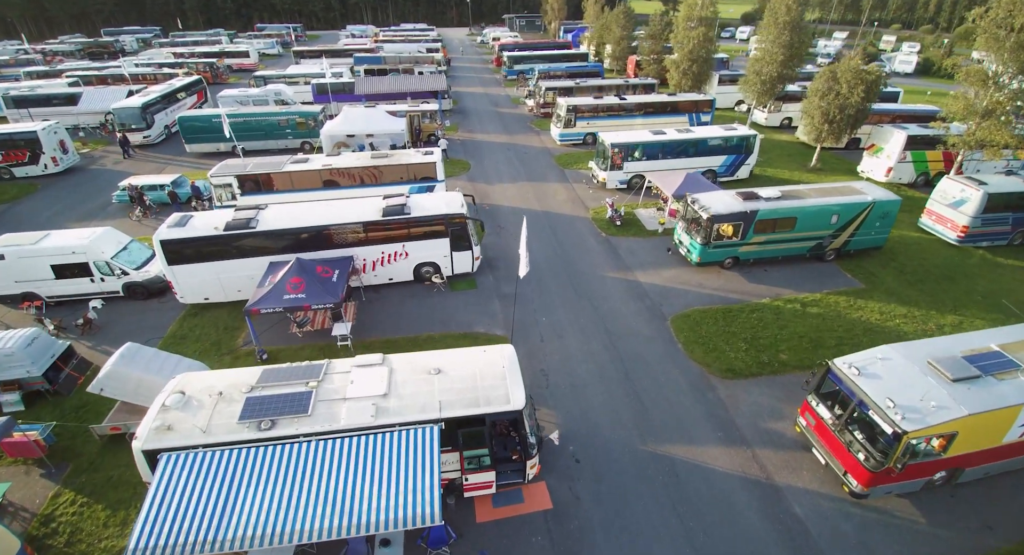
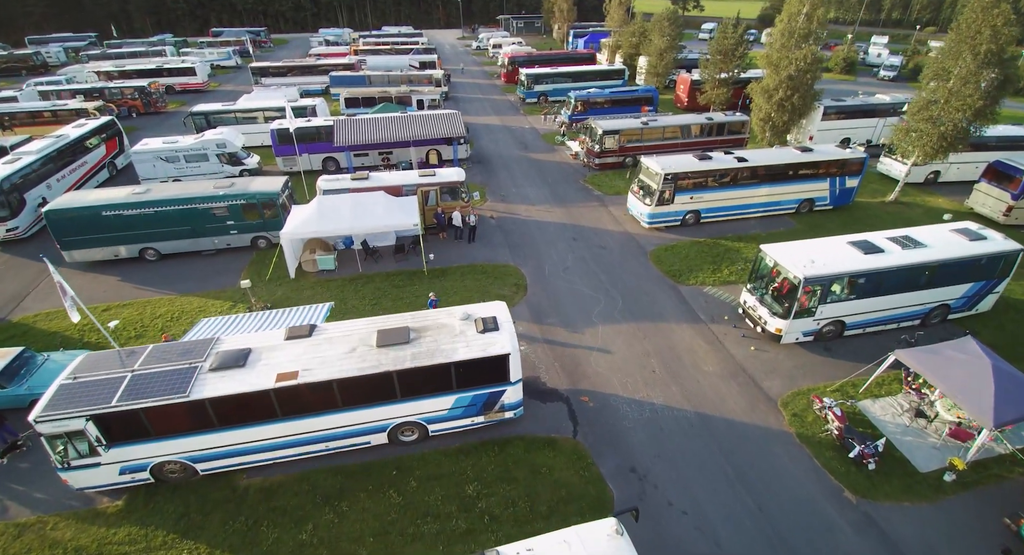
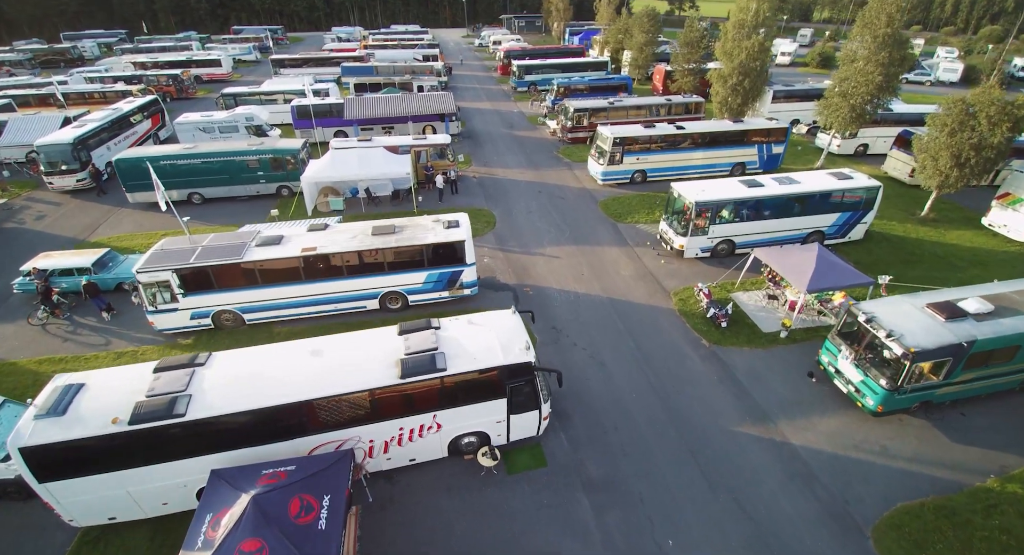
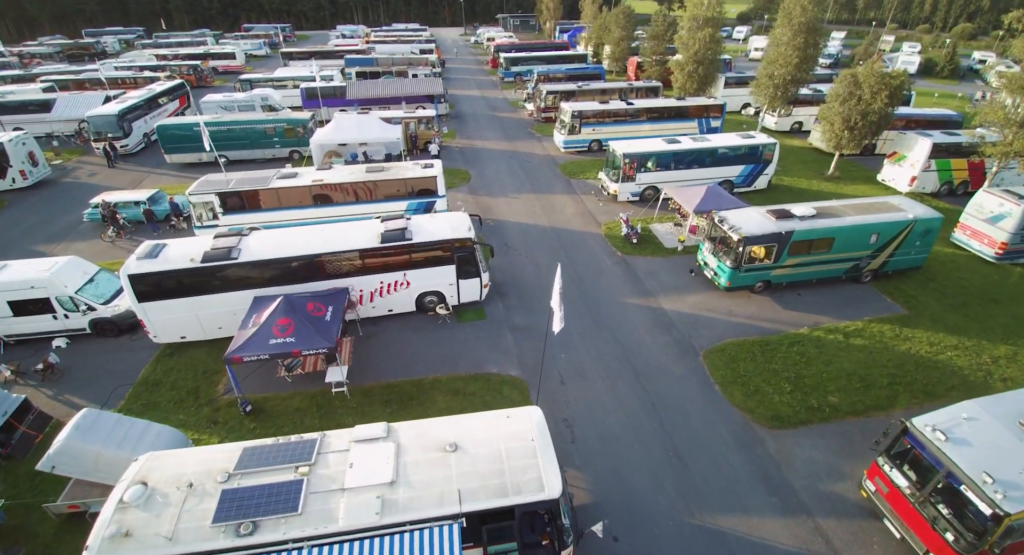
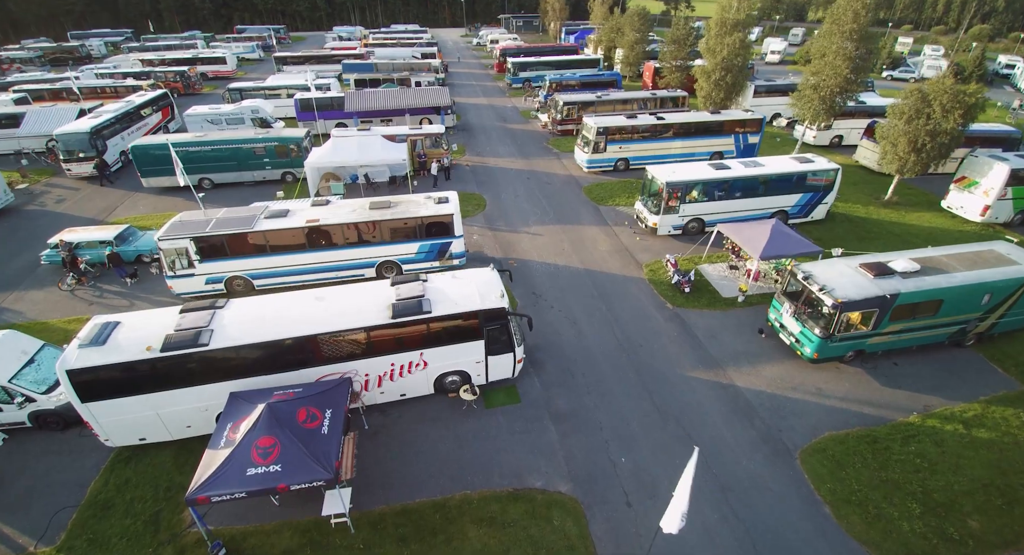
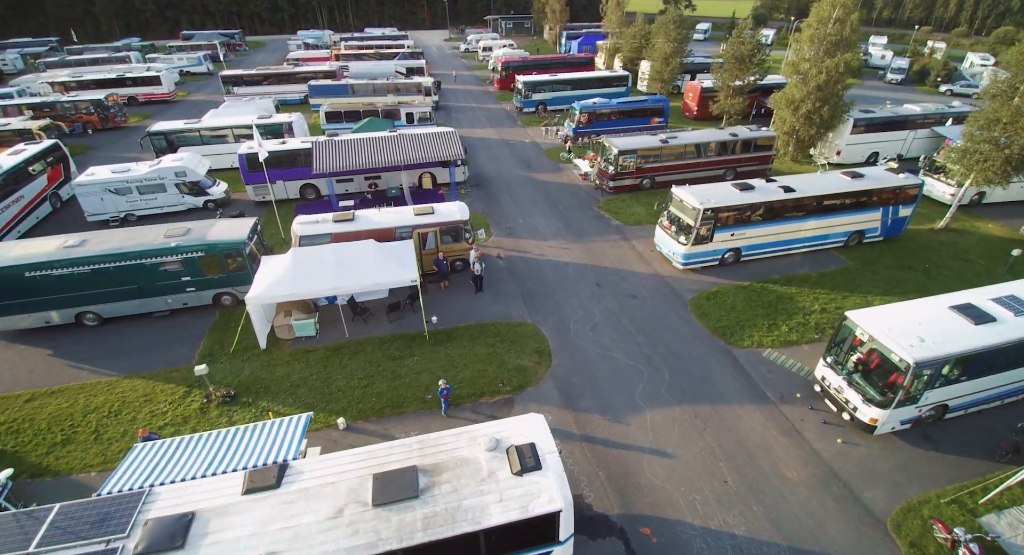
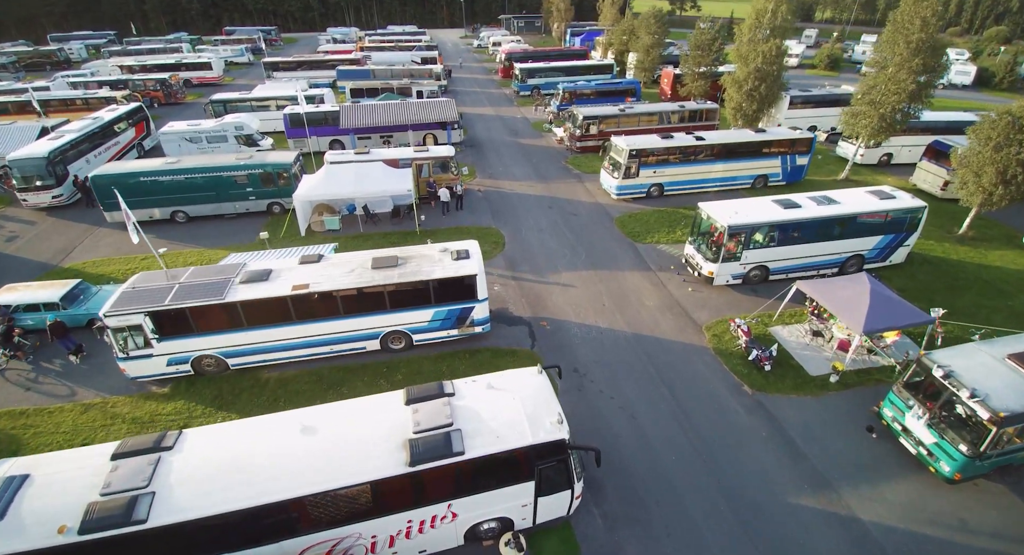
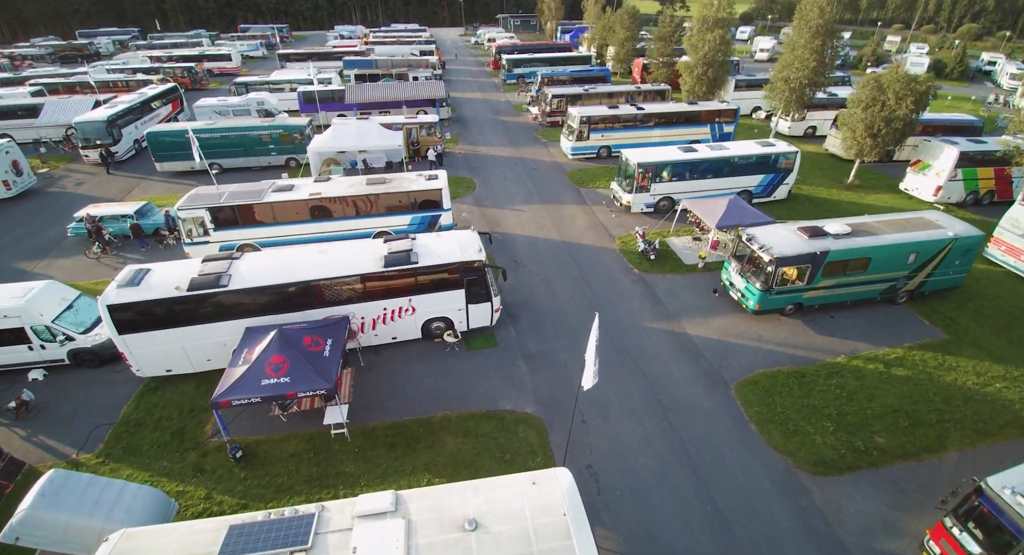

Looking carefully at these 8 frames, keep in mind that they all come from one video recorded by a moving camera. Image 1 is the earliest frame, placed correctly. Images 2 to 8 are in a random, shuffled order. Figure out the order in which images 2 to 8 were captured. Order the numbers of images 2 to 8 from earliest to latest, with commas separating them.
4, 8, 5, 3, 7, 2, 6
